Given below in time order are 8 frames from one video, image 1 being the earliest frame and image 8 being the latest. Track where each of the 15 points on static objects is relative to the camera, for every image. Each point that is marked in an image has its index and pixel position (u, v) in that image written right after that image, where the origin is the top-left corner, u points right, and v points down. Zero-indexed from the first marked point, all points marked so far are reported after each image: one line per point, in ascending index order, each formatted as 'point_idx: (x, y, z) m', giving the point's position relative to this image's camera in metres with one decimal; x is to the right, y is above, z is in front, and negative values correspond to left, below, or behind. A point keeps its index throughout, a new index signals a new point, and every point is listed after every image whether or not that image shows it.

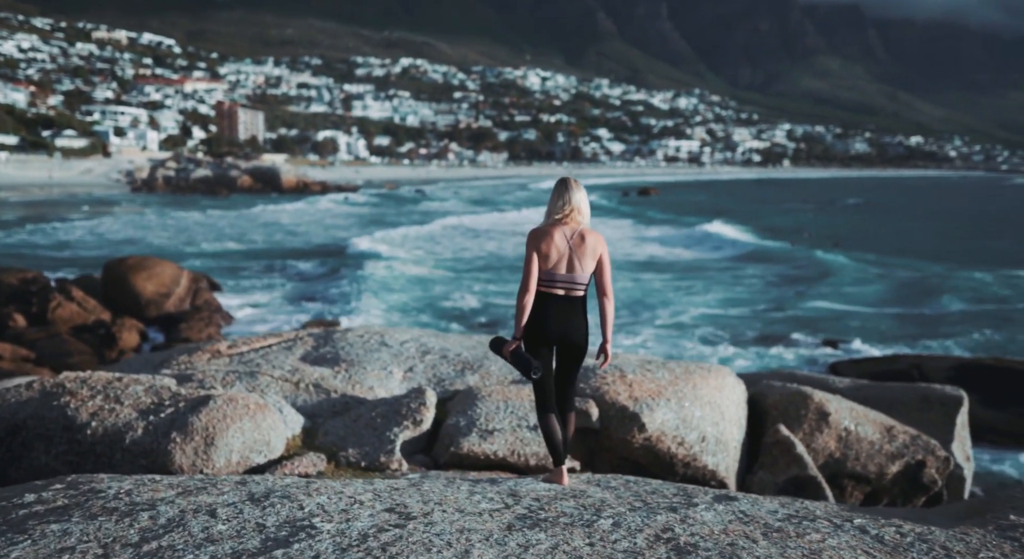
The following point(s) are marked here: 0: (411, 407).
0: (-0.6, -0.8, +5.3) m
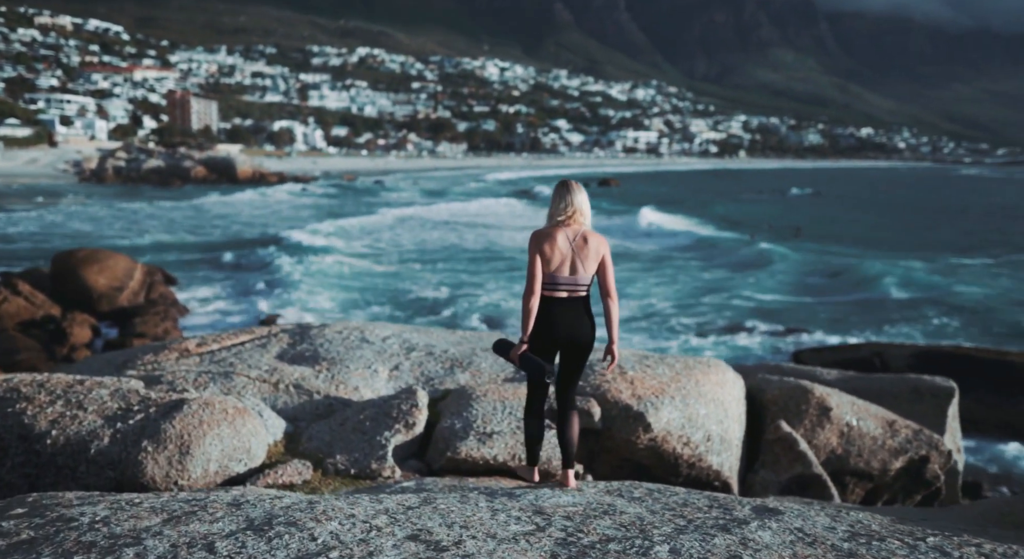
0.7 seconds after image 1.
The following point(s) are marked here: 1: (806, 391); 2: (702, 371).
0: (-0.6, -0.7, +4.9) m
1: (+2.1, -0.8, +6.1) m
2: (+1.3, -0.6, +5.8) m
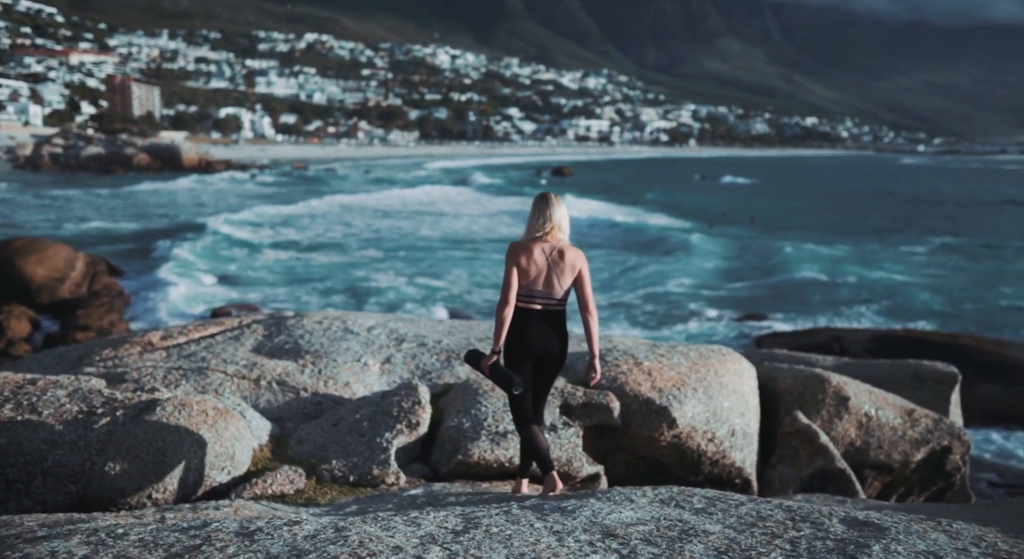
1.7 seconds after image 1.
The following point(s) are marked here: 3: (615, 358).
0: (-0.6, -0.7, +4.5) m
1: (+2.1, -0.7, +5.8) m
2: (+1.3, -0.5, +5.4) m
3: (+0.6, -0.5, +5.2) m
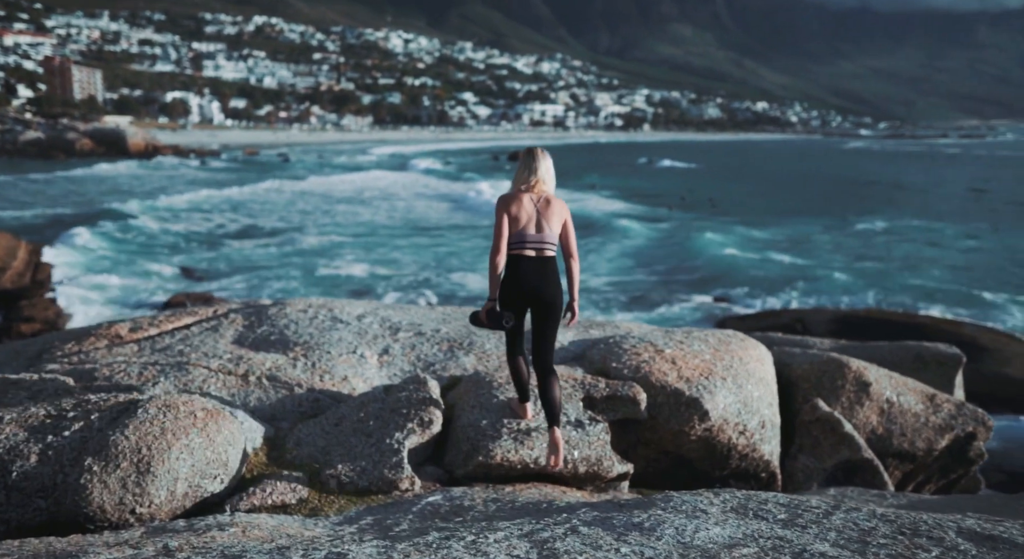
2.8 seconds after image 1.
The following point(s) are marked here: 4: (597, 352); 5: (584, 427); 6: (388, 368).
0: (-0.5, -0.6, +4.0) m
1: (+2.1, -0.5, +5.5) m
2: (+1.3, -0.4, +5.0) m
3: (+0.7, -0.4, +4.8) m
4: (+0.5, -0.4, +4.8) m
5: (+0.3, -0.7, +3.9) m
6: (-0.7, -0.5, +4.8) m
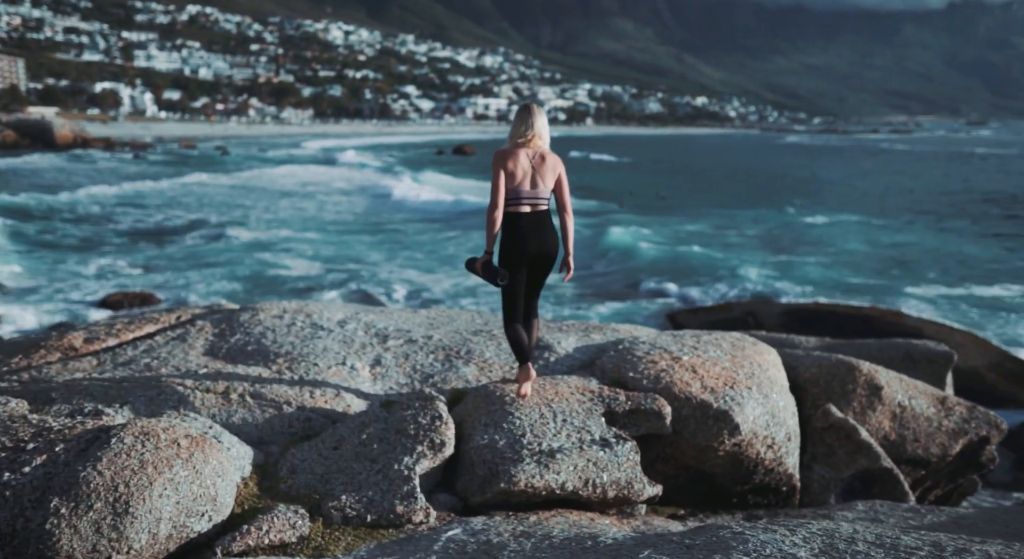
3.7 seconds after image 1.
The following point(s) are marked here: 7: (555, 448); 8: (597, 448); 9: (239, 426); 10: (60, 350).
0: (-0.4, -0.6, +3.6) m
1: (+2.1, -0.5, +5.3) m
2: (+1.3, -0.4, +4.8) m
3: (+0.7, -0.4, +4.5) m
4: (+0.5, -0.4, +4.5) m
5: (+0.4, -0.7, +3.6) m
6: (-0.7, -0.5, +4.4) m
7: (+0.2, -0.7, +3.5) m
8: (+0.4, -0.7, +3.5) m
9: (-1.2, -0.7, +3.8) m
10: (-2.7, -0.4, +5.0) m
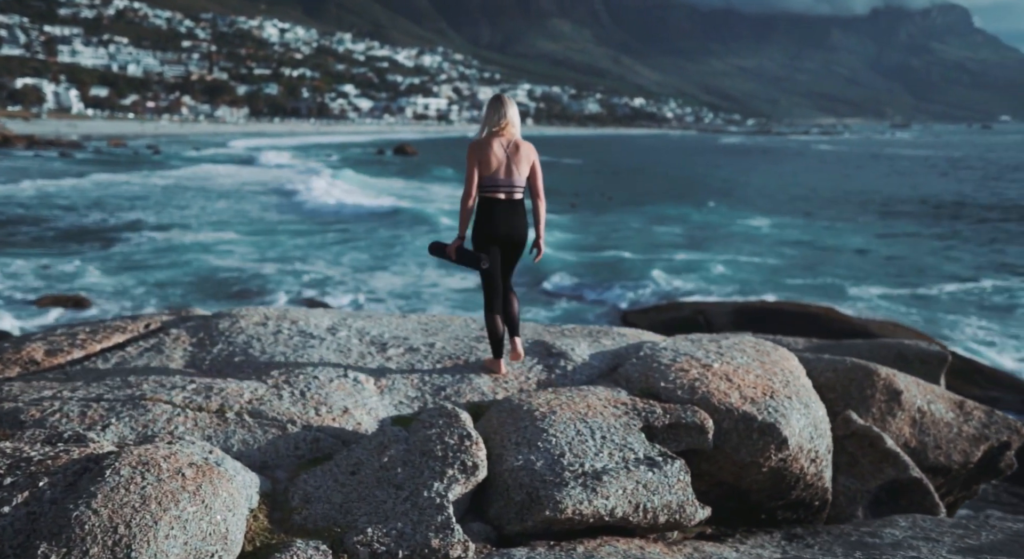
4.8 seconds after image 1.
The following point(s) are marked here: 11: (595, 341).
0: (-0.3, -0.6, +3.3) m
1: (+2.1, -0.5, +5.1) m
2: (+1.4, -0.4, +4.5) m
3: (+0.8, -0.4, +4.2) m
4: (+0.6, -0.4, +4.2) m
5: (+0.6, -0.7, +3.3) m
6: (-0.6, -0.5, +4.0) m
7: (+0.3, -0.7, +3.2) m
8: (+0.5, -0.7, +3.2) m
9: (-1.1, -0.7, +3.4) m
10: (-2.6, -0.4, +4.5) m
11: (+0.5, -0.3, +5.0) m
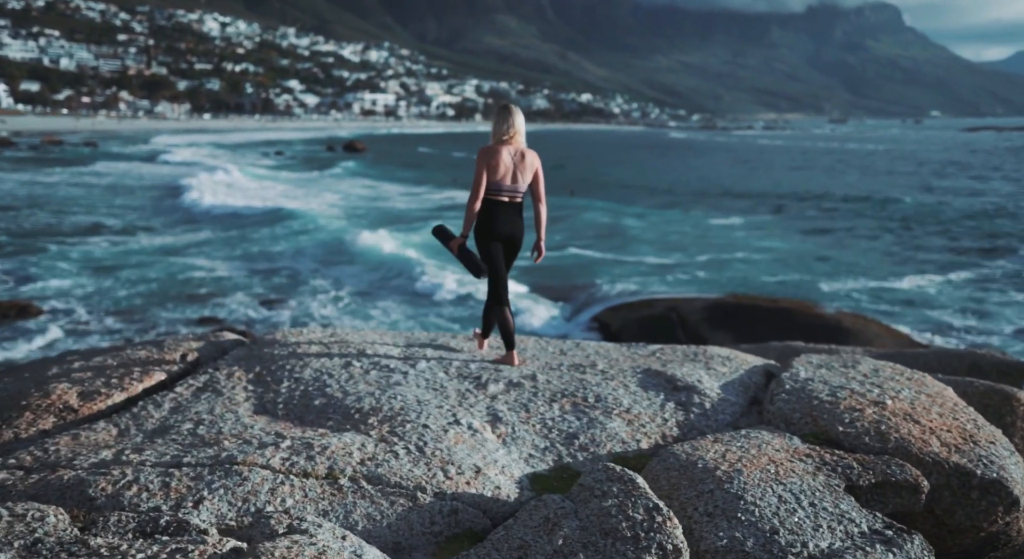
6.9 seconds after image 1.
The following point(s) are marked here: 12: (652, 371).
0: (+0.4, -0.7, +2.7) m
1: (+2.7, -0.6, +4.6) m
2: (+2.0, -0.5, +4.0) m
3: (+1.4, -0.5, +3.6) m
4: (+1.2, -0.5, +3.6) m
5: (+1.2, -0.8, +2.7) m
6: (0.0, -0.7, +3.4) m
7: (+1.0, -0.8, +2.6) m
8: (+1.1, -0.8, +2.7) m
9: (-0.5, -0.8, +2.7) m
10: (-2.0, -0.6, +3.8) m
11: (+1.0, -0.5, +4.5) m
12: (+0.7, -0.5, +4.3) m
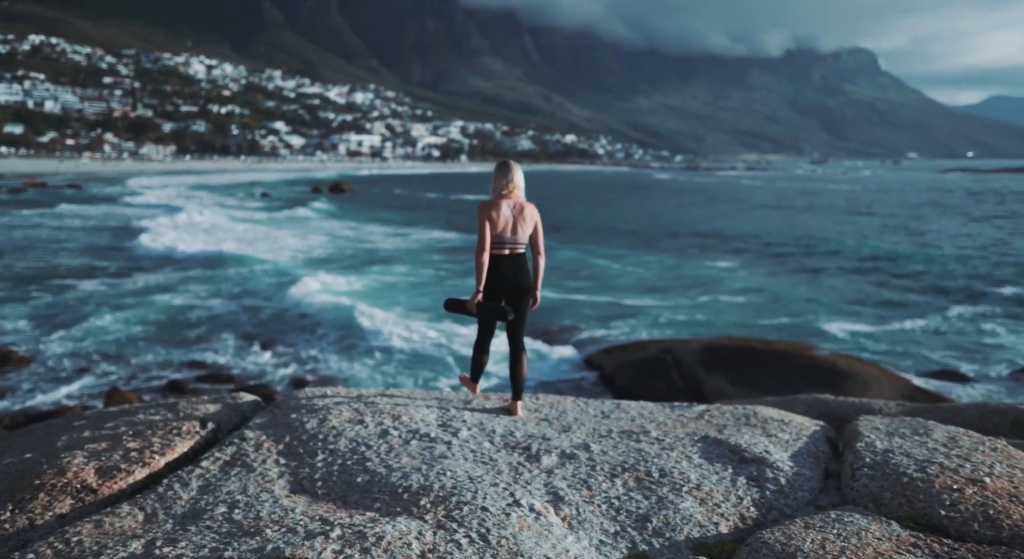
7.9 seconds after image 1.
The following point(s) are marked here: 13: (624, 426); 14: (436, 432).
0: (+0.6, -1.0, +2.4) m
1: (+2.9, -0.9, +4.3) m
2: (+2.2, -0.8, +3.7) m
3: (+1.6, -0.7, +3.4) m
4: (+1.4, -0.8, +3.3) m
5: (+1.5, -1.0, +2.4) m
6: (+0.3, -0.9, +3.1) m
7: (+1.2, -1.0, +2.3) m
8: (+1.4, -1.0, +2.4) m
9: (-0.2, -1.0, +2.4) m
10: (-1.8, -0.9, +3.4) m
11: (+1.3, -0.8, +4.2) m
12: (+0.9, -0.8, +4.0) m
13: (+0.6, -0.8, +4.4) m
14: (-0.3, -0.7, +3.9) m
